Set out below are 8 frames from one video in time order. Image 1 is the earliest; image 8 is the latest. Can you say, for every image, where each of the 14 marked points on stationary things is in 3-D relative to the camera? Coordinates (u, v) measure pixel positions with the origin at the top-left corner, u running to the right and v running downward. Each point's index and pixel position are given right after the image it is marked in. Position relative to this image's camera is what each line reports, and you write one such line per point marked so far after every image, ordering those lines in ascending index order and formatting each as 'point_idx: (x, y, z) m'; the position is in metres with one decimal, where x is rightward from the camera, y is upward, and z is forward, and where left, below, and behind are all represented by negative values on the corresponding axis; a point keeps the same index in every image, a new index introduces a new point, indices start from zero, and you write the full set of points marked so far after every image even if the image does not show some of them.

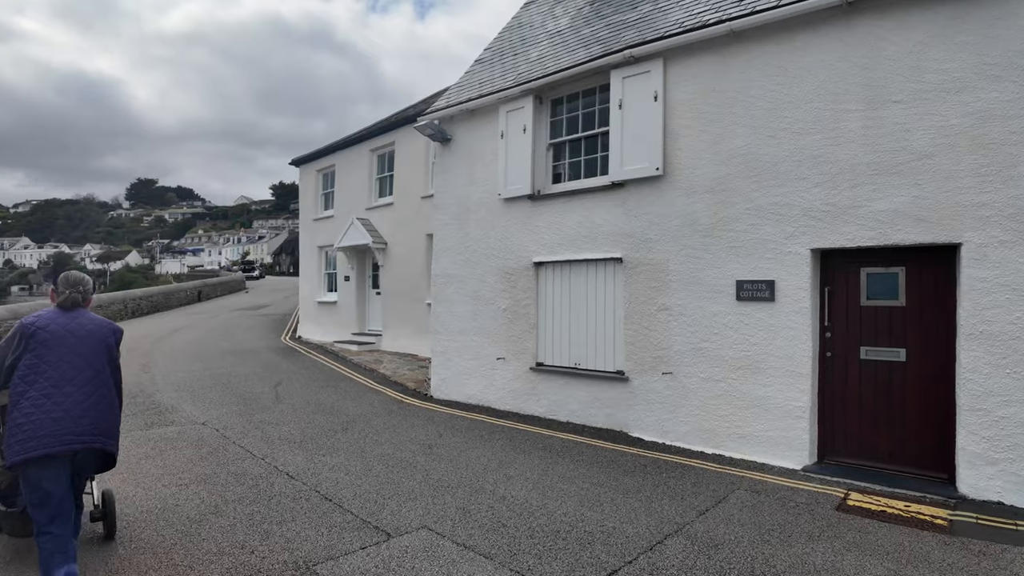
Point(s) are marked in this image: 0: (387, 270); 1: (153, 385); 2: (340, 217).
0: (-2.9, +0.4, +14.7) m
1: (-5.8, -1.6, +10.1) m
2: (-4.5, +1.9, +16.4) m
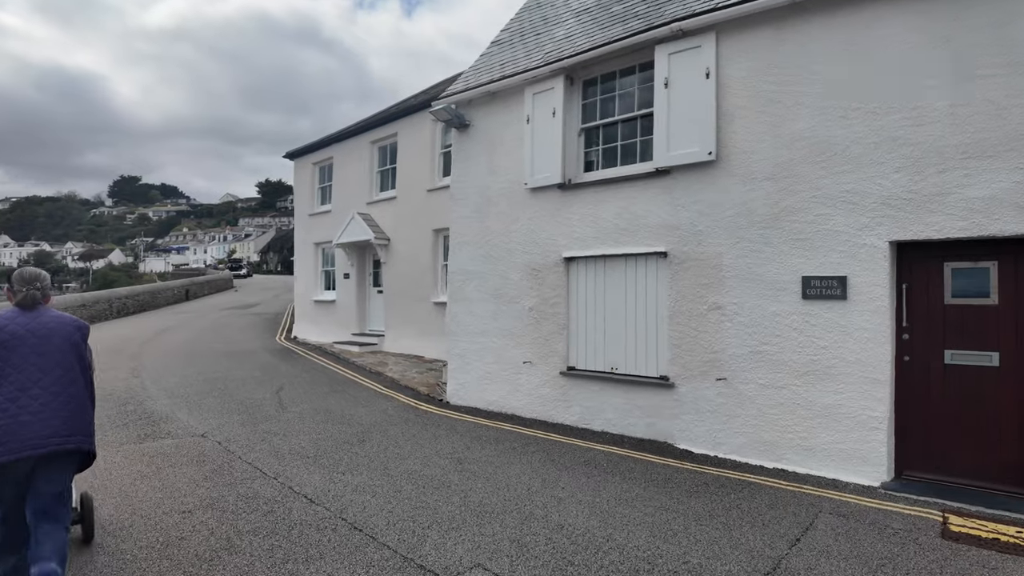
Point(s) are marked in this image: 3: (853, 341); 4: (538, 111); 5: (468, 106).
0: (-2.7, +0.5, +14.0) m
1: (-5.5, -1.5, +9.4) m
2: (-4.3, +1.9, +15.7) m
3: (+2.9, -0.4, +5.3) m
4: (+0.3, +2.1, +7.4) m
5: (-0.6, +2.4, +8.3) m
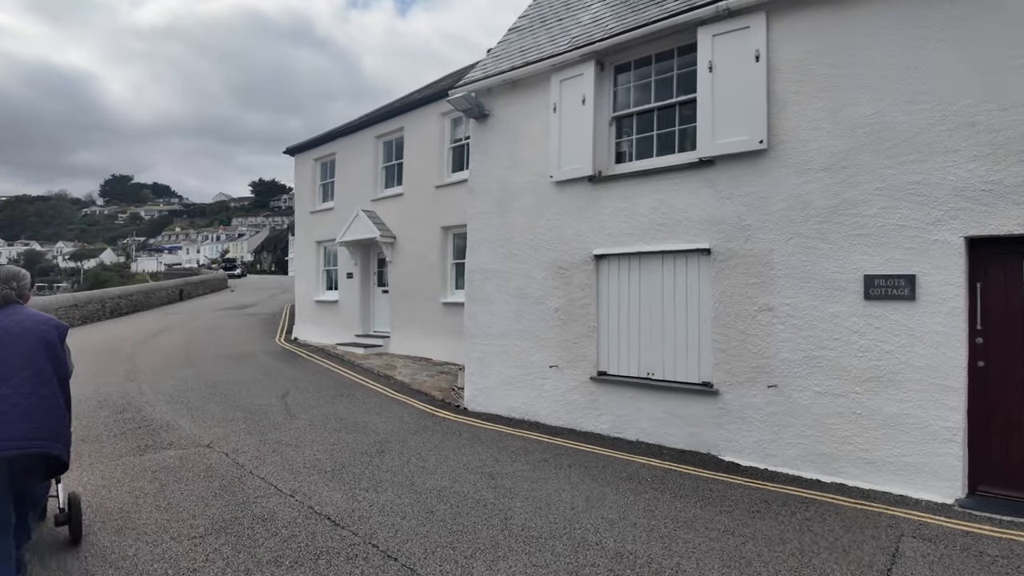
0: (-2.5, +0.5, +13.5) m
1: (-5.2, -1.5, +8.9) m
2: (-4.1, +1.9, +15.2) m
3: (+3.2, -0.4, +4.9) m
4: (+0.6, +2.1, +6.9) m
5: (-0.3, +2.4, +7.9) m
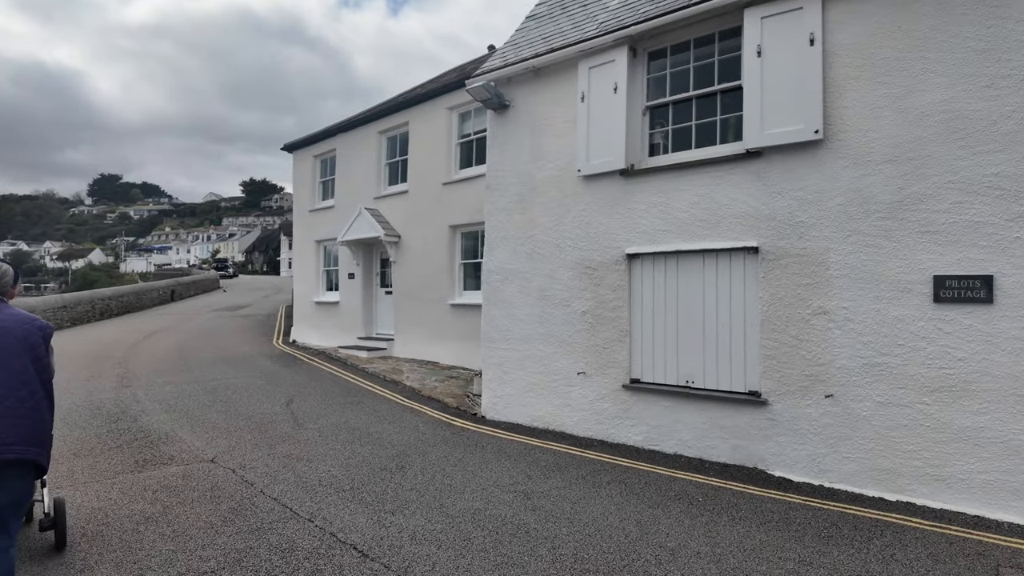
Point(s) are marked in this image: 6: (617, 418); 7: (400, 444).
0: (-2.3, +0.4, +13.0) m
1: (-5.0, -1.6, +8.3) m
2: (-4.0, +1.9, +14.7) m
3: (+3.5, -0.5, +4.5) m
4: (+0.9, +2.1, +6.5) m
5: (0.0, +2.4, +7.4) m
6: (+1.1, -1.3, +6.4) m
7: (-1.1, -1.6, +6.3) m
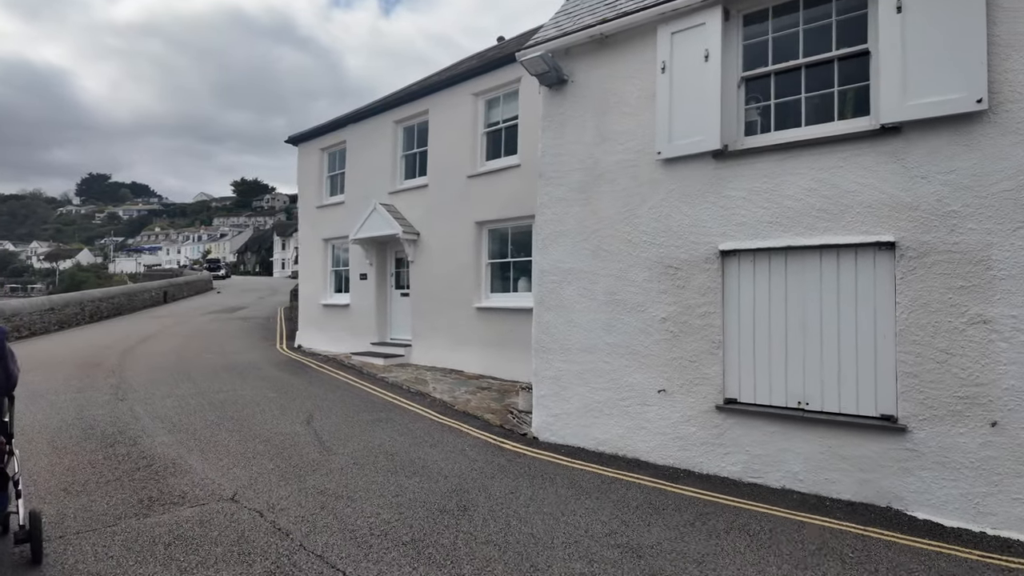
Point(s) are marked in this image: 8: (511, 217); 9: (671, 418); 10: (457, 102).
0: (-1.8, +0.4, +12.0) m
1: (-4.4, -1.6, +7.3) m
2: (-3.5, +1.9, +13.7) m
3: (+4.1, -0.5, +3.6) m
4: (+1.5, +2.1, +5.6) m
5: (+0.6, +2.4, +6.5) m
6: (+1.7, -1.4, +5.5) m
7: (-0.5, -1.6, +5.3) m
8: (0.0, +1.2, +10.3) m
9: (+1.4, -1.2, +5.6) m
10: (-1.0, +3.4, +11.3) m
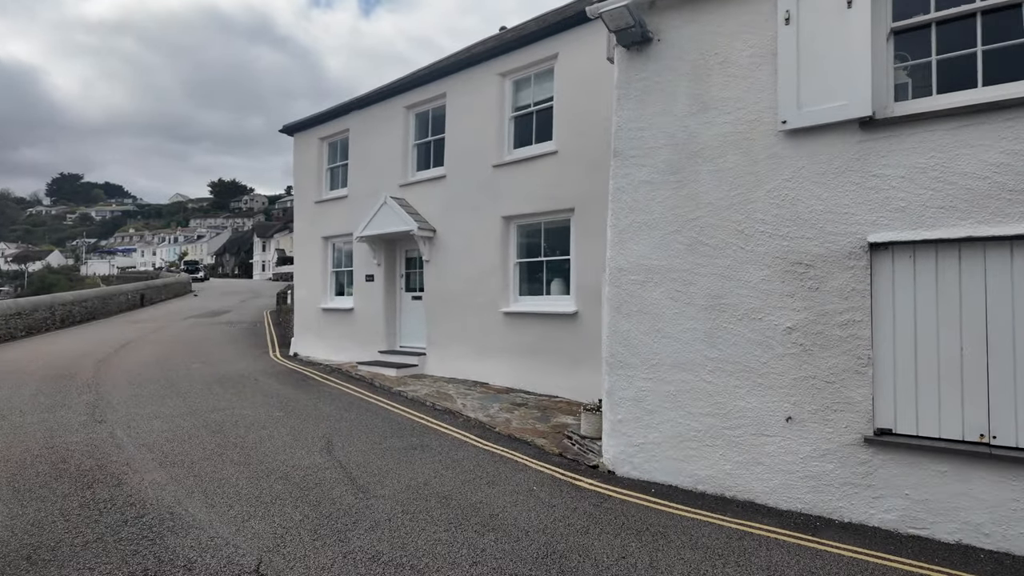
0: (-1.3, +0.4, +10.8) m
1: (-3.8, -1.6, +6.0) m
2: (-3.1, +1.8, +12.4) m
3: (+4.9, -0.5, +2.6) m
4: (+2.2, +2.0, +4.5) m
5: (+1.2, +2.4, +5.4) m
6: (+2.4, -1.4, +4.4) m
7: (+0.2, -1.6, +4.2) m
8: (+0.5, +1.1, +9.2) m
9: (+2.1, -1.2, +4.6) m
10: (-0.5, +3.3, +10.2) m
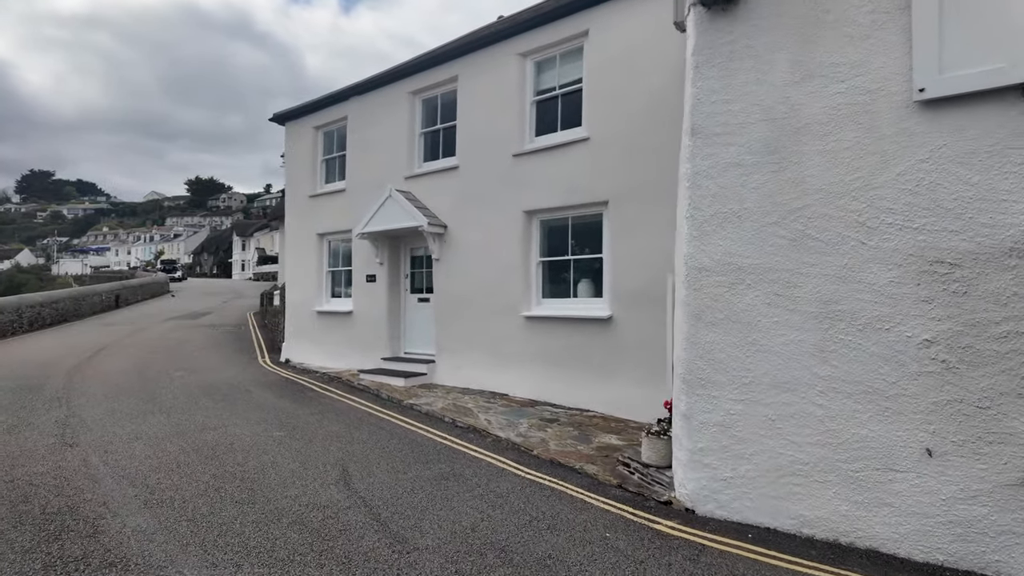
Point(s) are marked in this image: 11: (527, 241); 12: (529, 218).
0: (-1.1, +0.3, +9.9) m
1: (-3.4, -1.6, +5.0) m
2: (-2.8, +1.8, +11.5) m
3: (+5.4, -0.5, +1.8) m
4: (+2.6, +2.0, +3.7) m
5: (+1.6, +2.3, +4.5) m
6: (+2.8, -1.4, +3.6) m
7: (+0.6, -1.6, +3.3) m
8: (+0.8, +1.1, +8.3) m
9: (+2.6, -1.2, +3.7) m
10: (-0.2, +3.3, +9.3) m
11: (+0.2, +0.7, +8.9) m
12: (+0.2, +1.0, +8.9) m
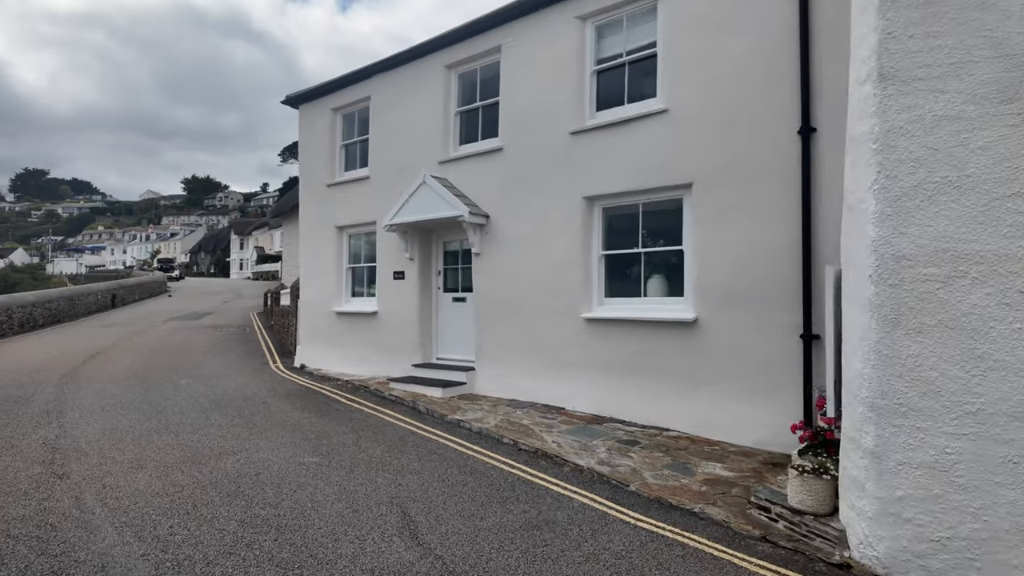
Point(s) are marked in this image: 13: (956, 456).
0: (-0.3, +0.4, +8.7) m
1: (-2.6, -1.6, +3.9) m
2: (-2.1, +1.8, +10.3) m
3: (+6.1, -0.5, +0.7) m
4: (+3.4, +2.0, +2.5) m
5: (+2.4, +2.4, +3.4) m
6: (+3.6, -1.4, +2.4) m
7: (+1.4, -1.6, +2.2) m
8: (+1.5, +1.1, +7.2) m
9: (+3.3, -1.2, +2.6) m
10: (+0.5, +3.3, +8.1) m
11: (+0.9, +0.7, +7.7) m
12: (+1.0, +1.0, +7.7) m
13: (+2.3, -0.9, +3.3) m
